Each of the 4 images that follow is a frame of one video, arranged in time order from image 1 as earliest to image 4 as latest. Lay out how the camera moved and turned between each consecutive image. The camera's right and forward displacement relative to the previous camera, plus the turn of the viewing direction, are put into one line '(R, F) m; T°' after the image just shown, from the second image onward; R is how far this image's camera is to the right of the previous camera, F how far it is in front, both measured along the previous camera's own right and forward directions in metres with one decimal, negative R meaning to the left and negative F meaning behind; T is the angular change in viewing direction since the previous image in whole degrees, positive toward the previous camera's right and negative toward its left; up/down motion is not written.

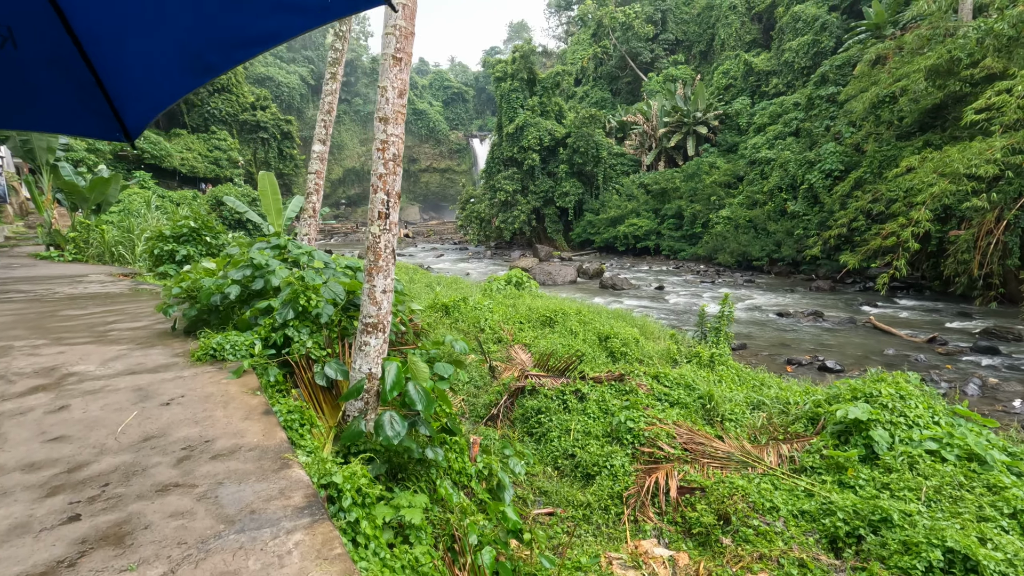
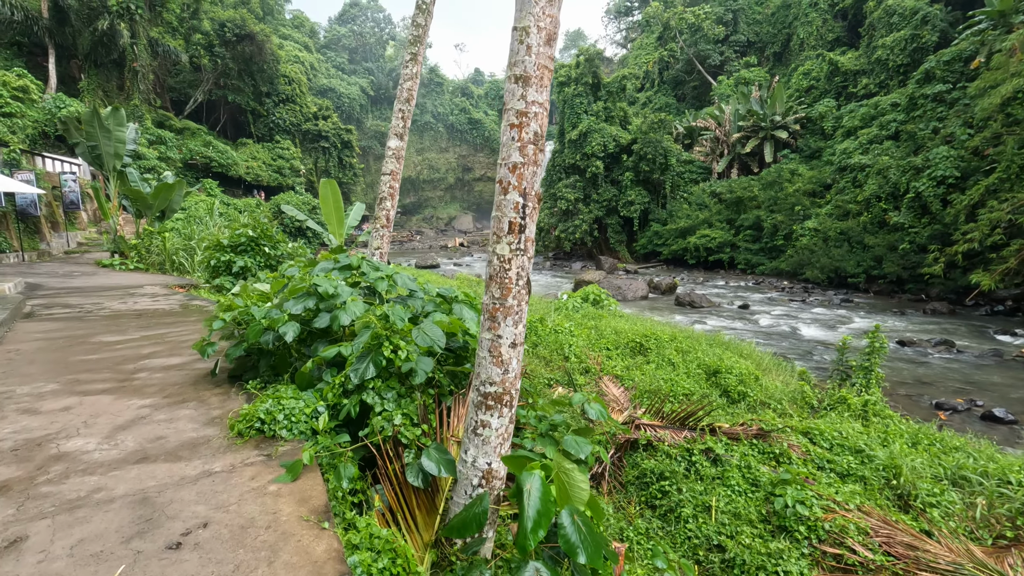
(-0.4, +0.8) m; -5°
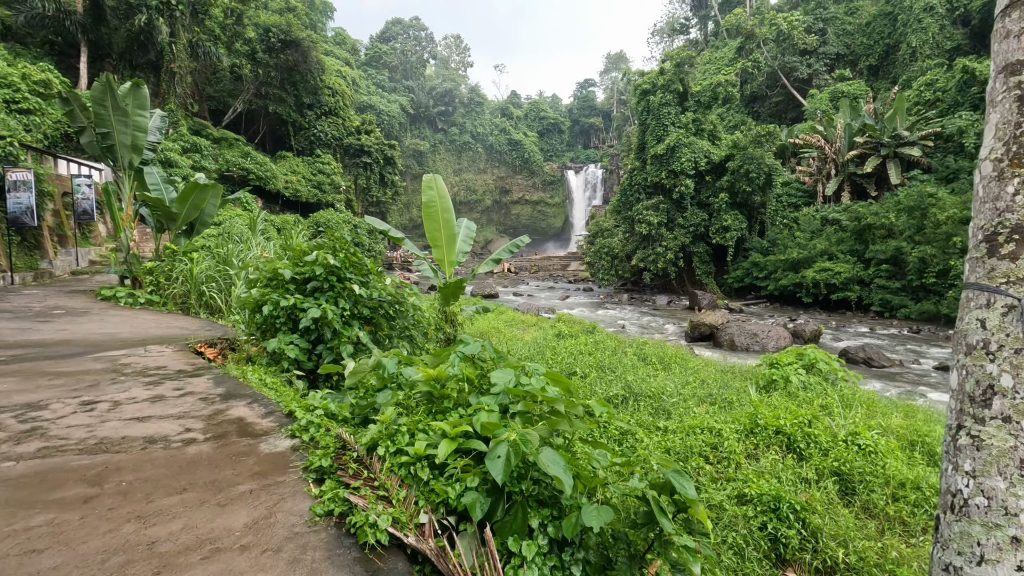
(-1.7, +2.6) m; -2°
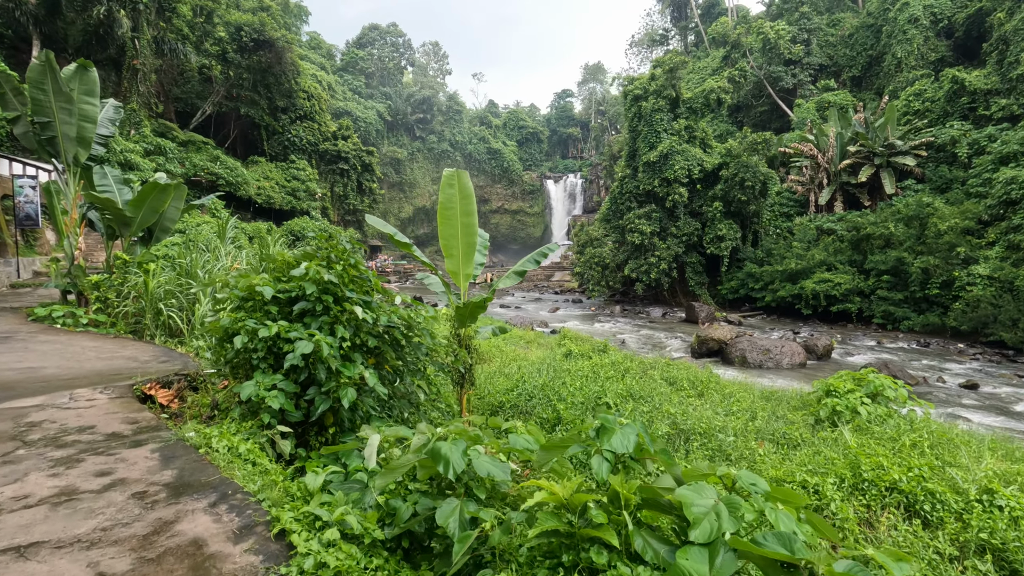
(-0.4, +0.8) m; +3°
